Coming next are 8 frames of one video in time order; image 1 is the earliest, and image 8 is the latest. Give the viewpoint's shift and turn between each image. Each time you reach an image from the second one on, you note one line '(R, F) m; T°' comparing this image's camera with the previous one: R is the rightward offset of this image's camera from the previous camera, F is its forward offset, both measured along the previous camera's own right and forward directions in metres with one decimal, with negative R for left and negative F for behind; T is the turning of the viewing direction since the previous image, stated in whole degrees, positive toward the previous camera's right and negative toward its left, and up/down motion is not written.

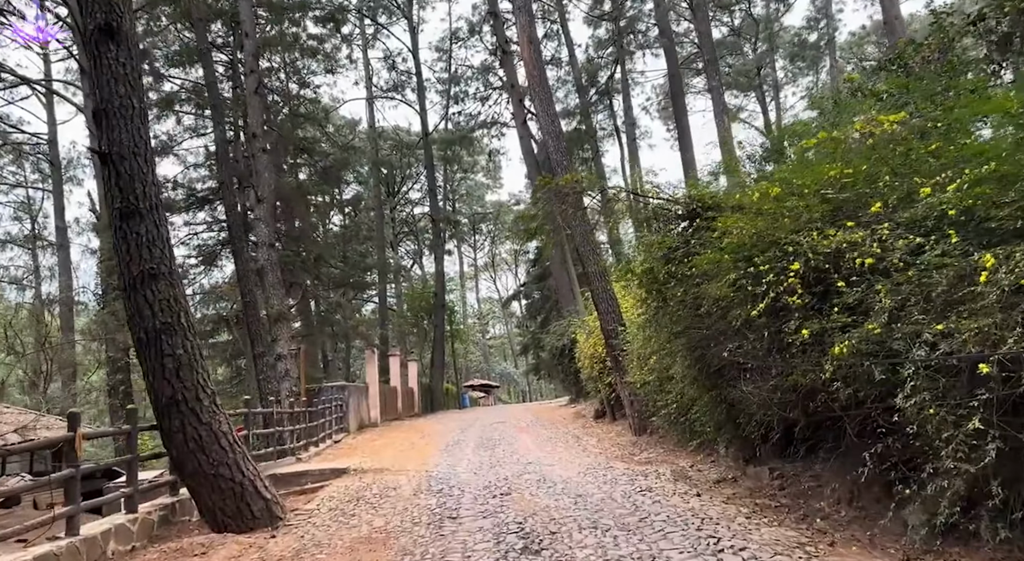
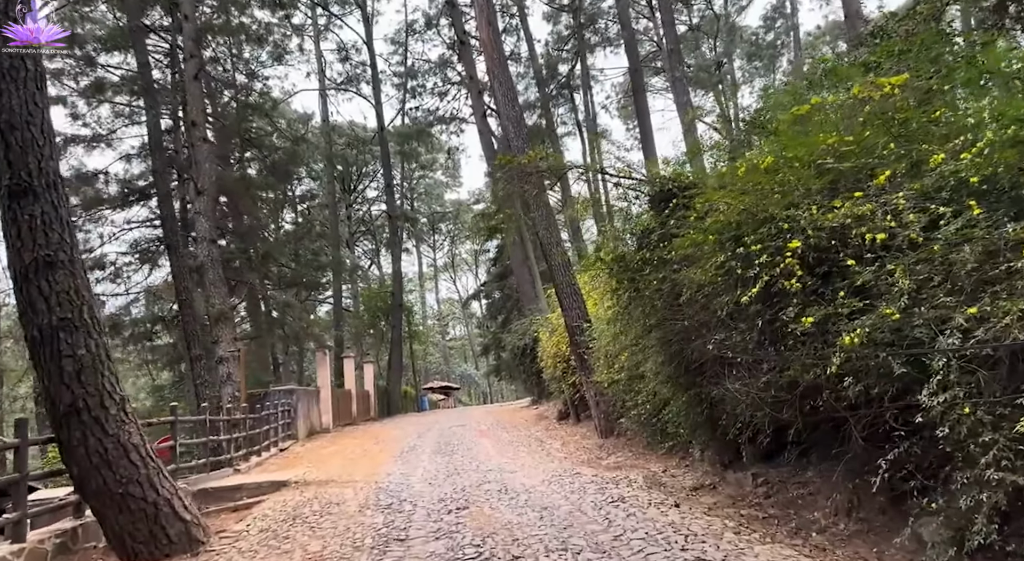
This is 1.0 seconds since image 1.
(0.0, +0.8) m; +3°
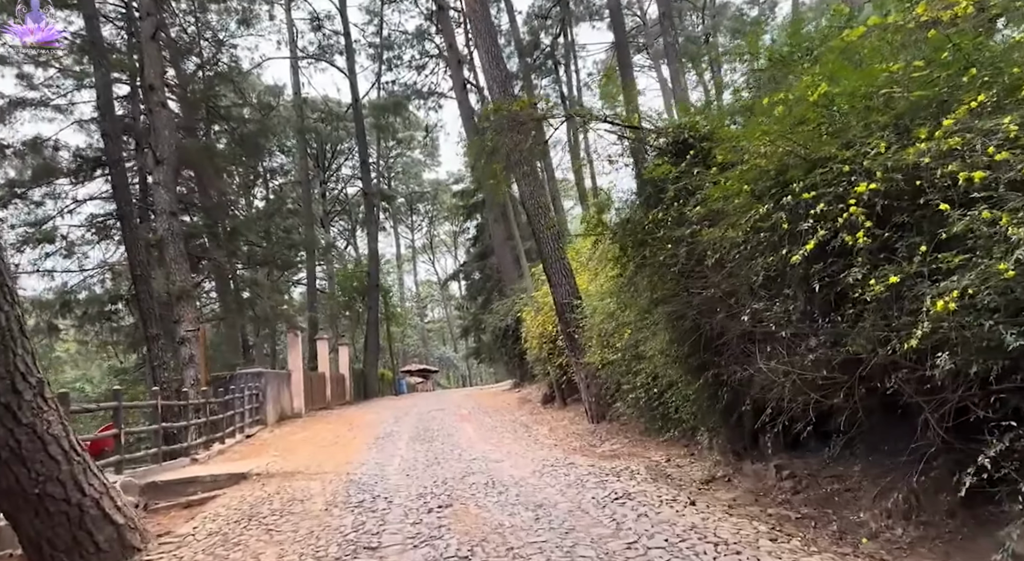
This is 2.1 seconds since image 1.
(-0.1, +0.9) m; +2°
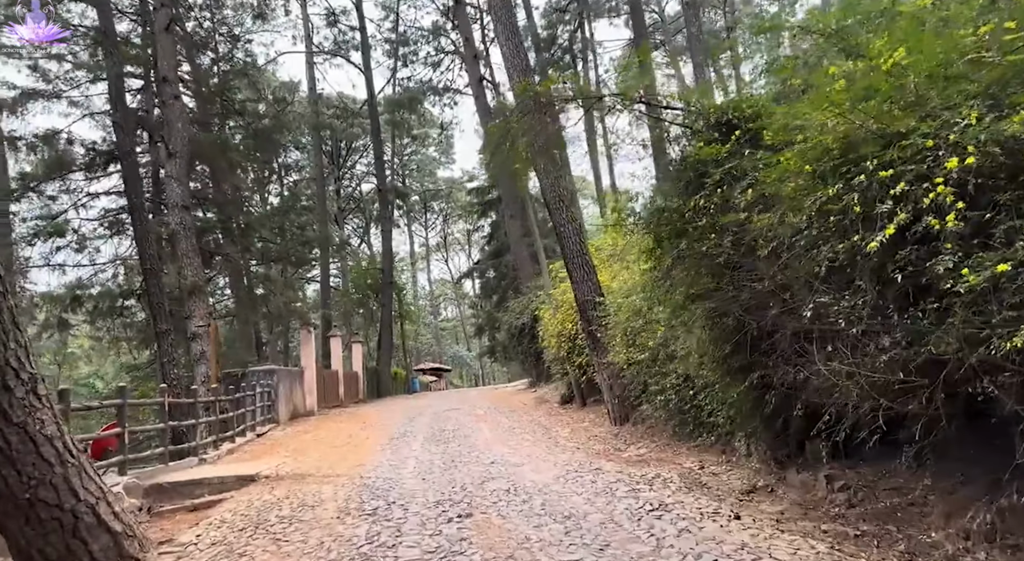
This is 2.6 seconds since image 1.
(-0.1, +0.4) m; -1°
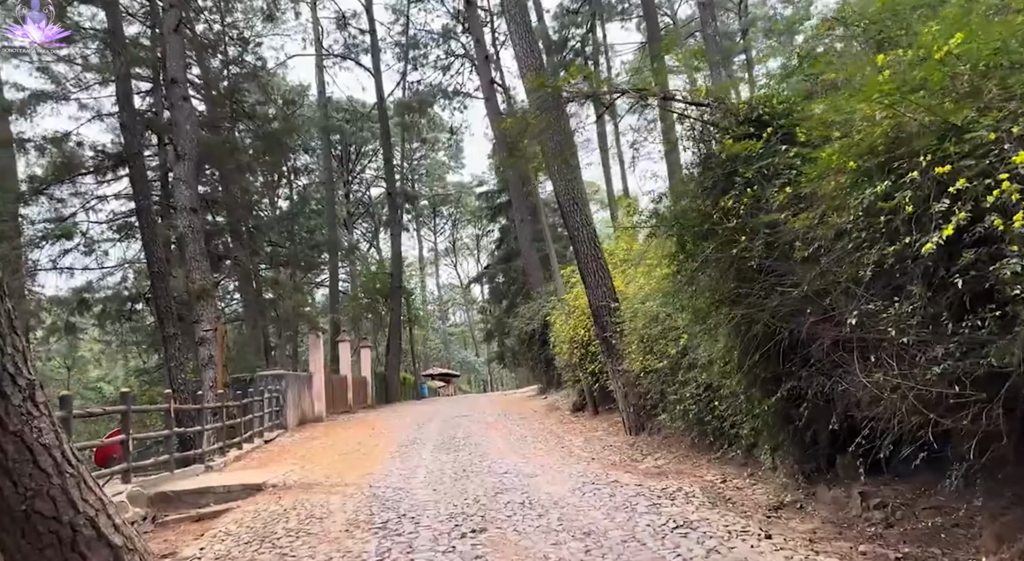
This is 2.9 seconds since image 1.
(-0.1, +0.2) m; -1°
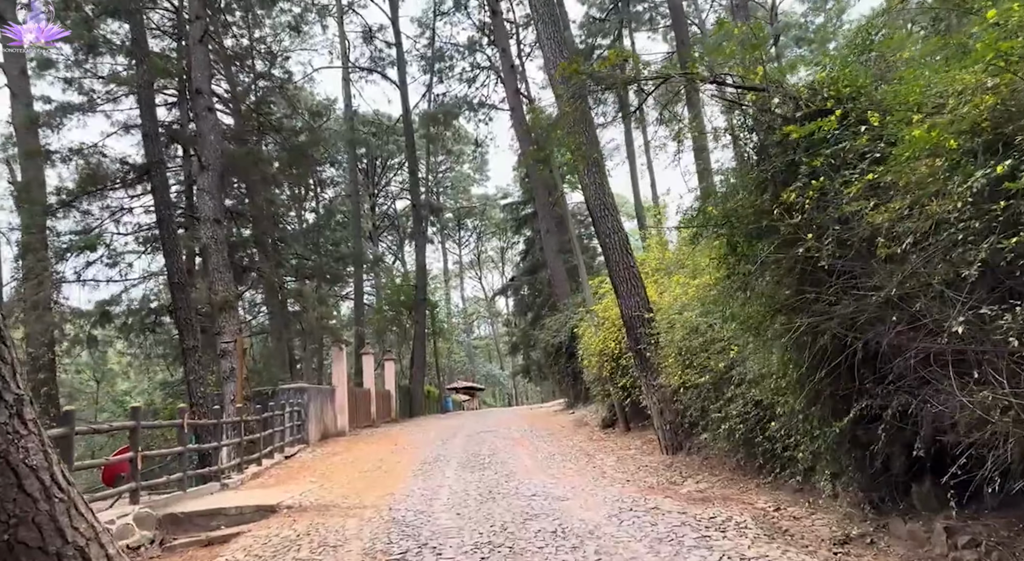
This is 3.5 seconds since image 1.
(-0.1, +0.5) m; -2°
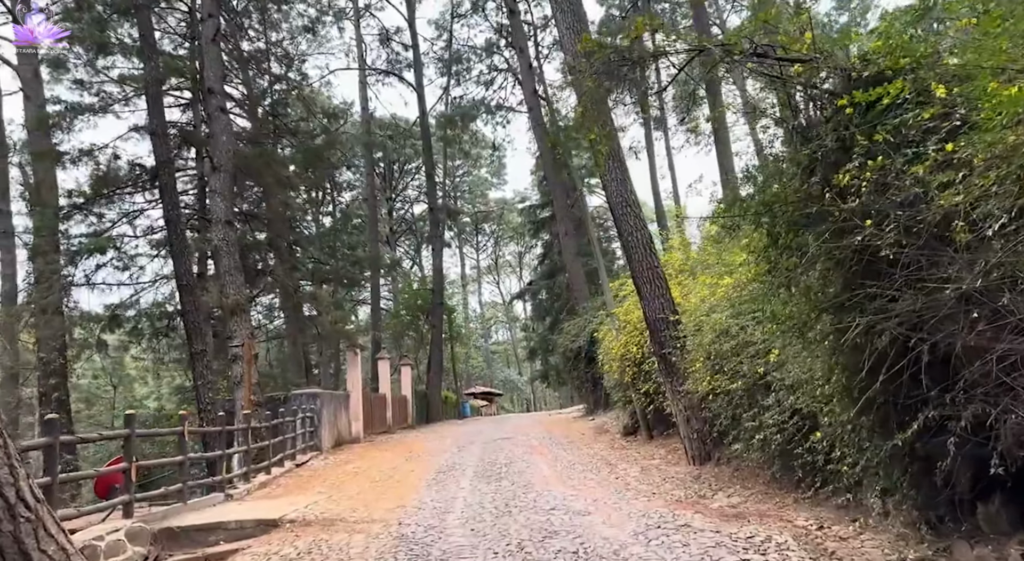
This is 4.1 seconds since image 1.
(0.0, +0.5) m; -1°
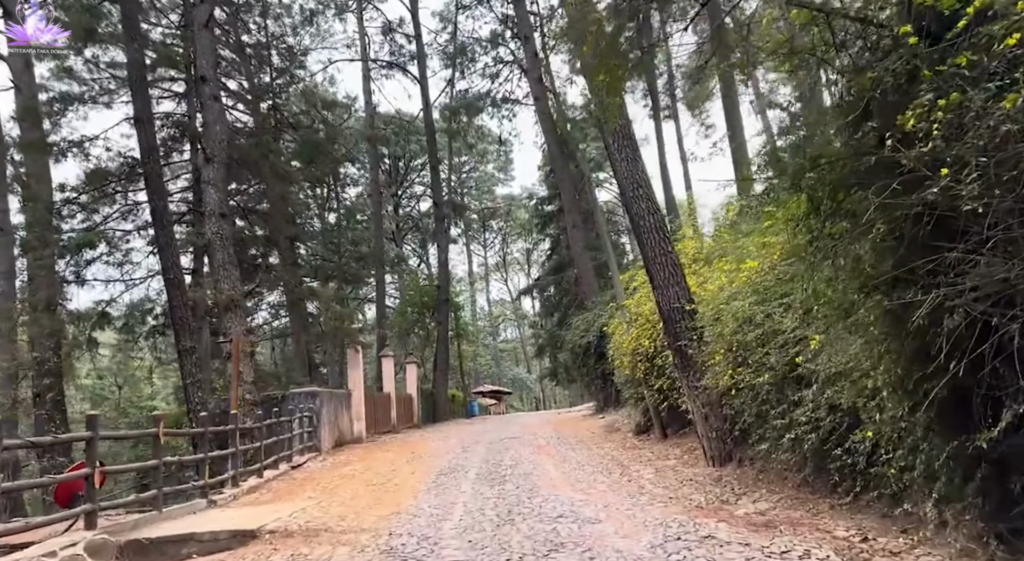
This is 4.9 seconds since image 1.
(+0.1, +0.7) m; -1°
